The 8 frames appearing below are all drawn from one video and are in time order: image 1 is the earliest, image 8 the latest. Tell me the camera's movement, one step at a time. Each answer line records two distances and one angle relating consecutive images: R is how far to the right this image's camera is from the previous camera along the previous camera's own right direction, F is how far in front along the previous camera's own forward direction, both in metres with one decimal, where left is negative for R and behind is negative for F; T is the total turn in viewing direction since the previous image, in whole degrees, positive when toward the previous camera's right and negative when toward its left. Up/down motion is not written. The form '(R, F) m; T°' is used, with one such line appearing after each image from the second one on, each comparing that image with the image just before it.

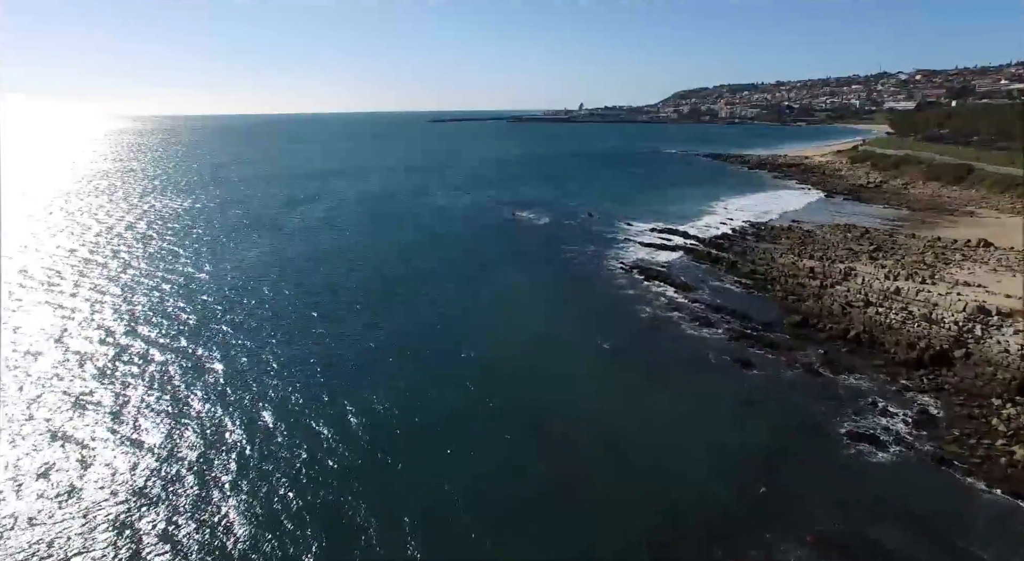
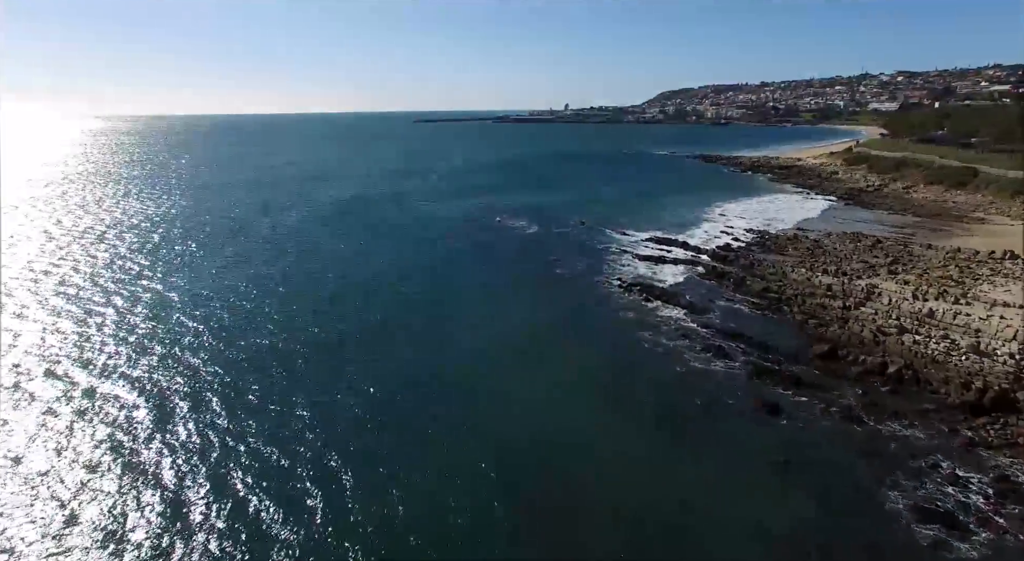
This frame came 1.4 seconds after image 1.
(0.0, +3.1) m; +2°
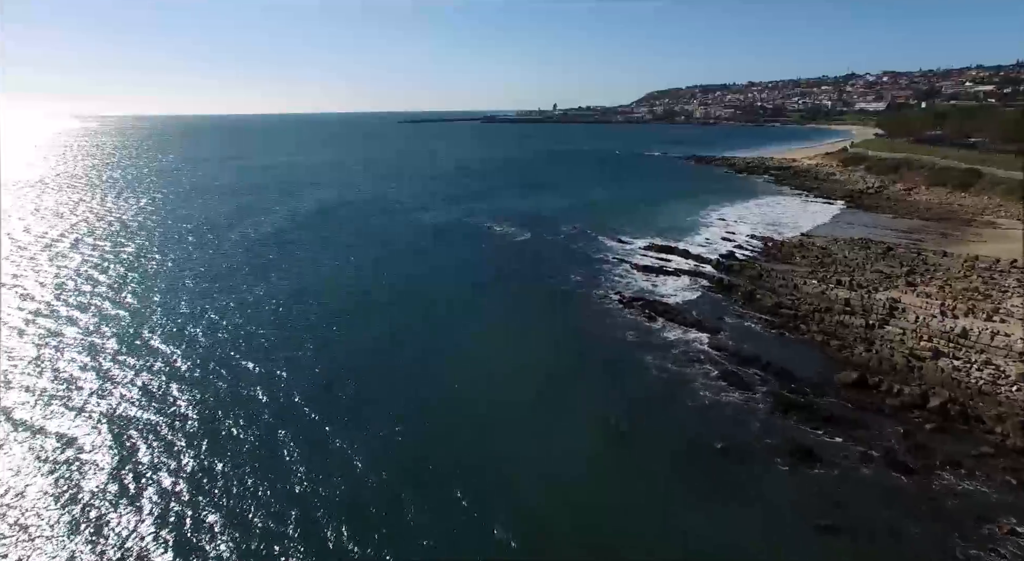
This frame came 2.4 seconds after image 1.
(0.0, +2.4) m; +1°
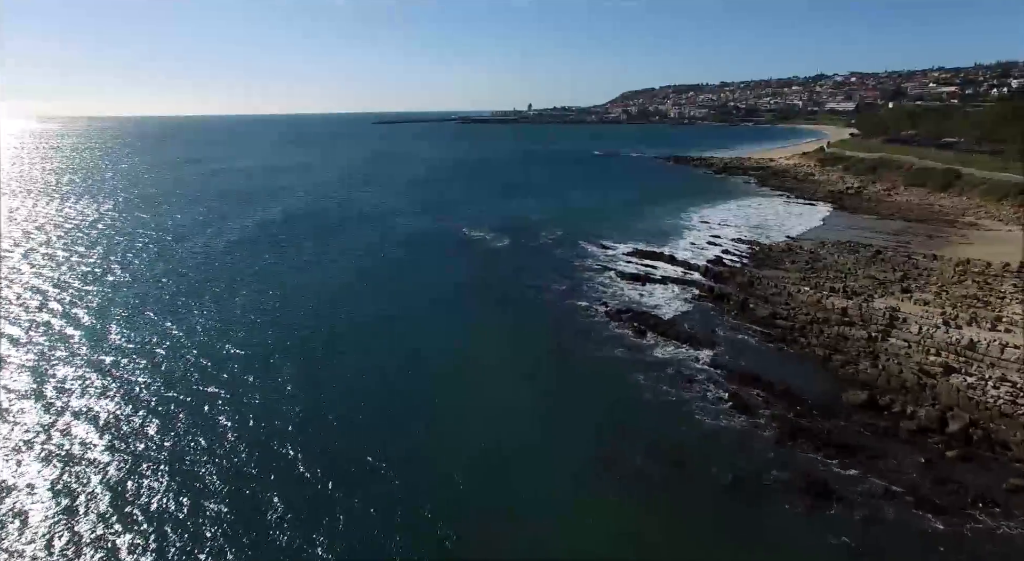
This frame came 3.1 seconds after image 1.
(-0.1, +1.7) m; +2°
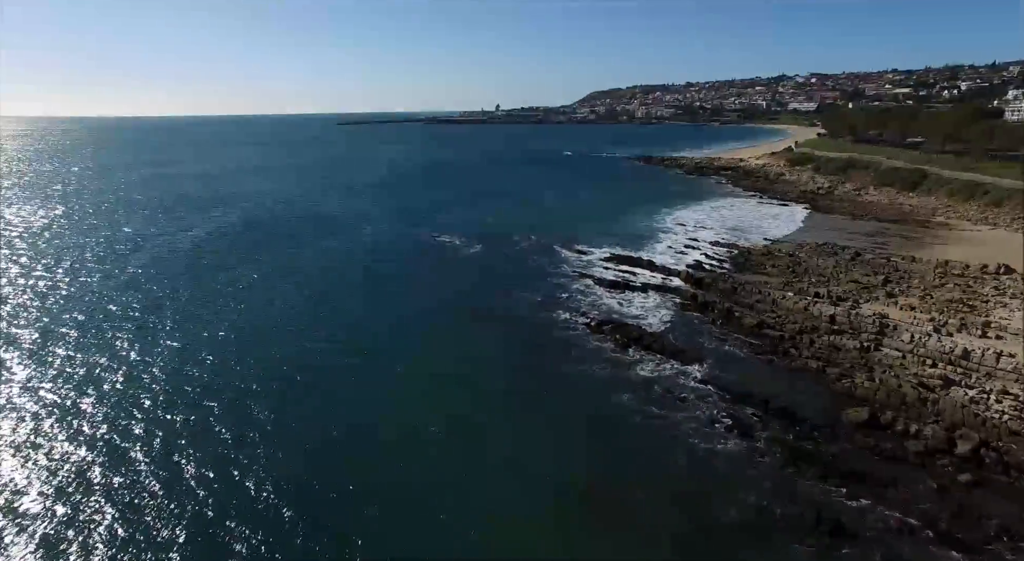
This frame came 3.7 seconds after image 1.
(-0.2, +1.4) m; +3°
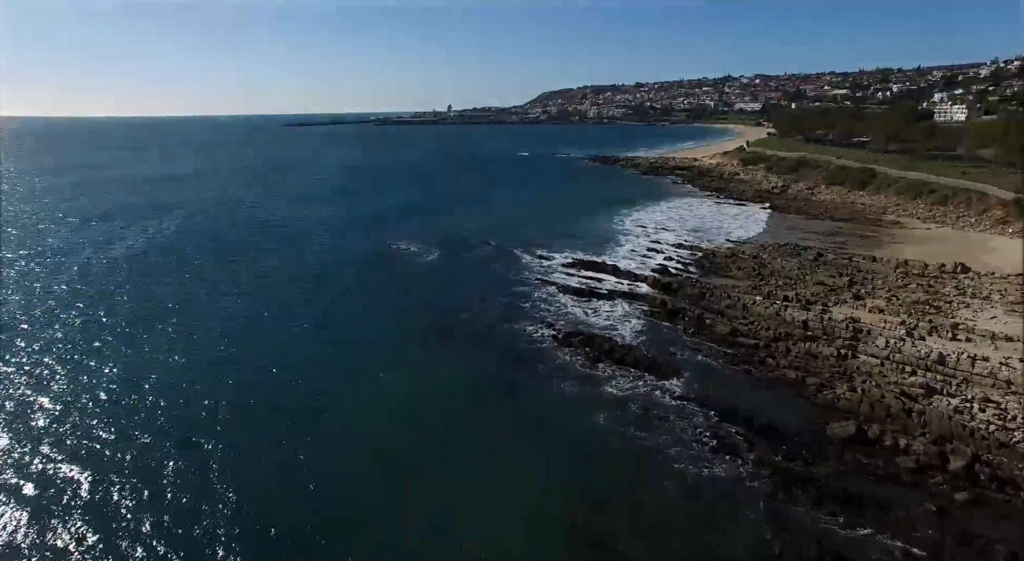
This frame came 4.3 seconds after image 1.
(-0.3, +1.4) m; +4°
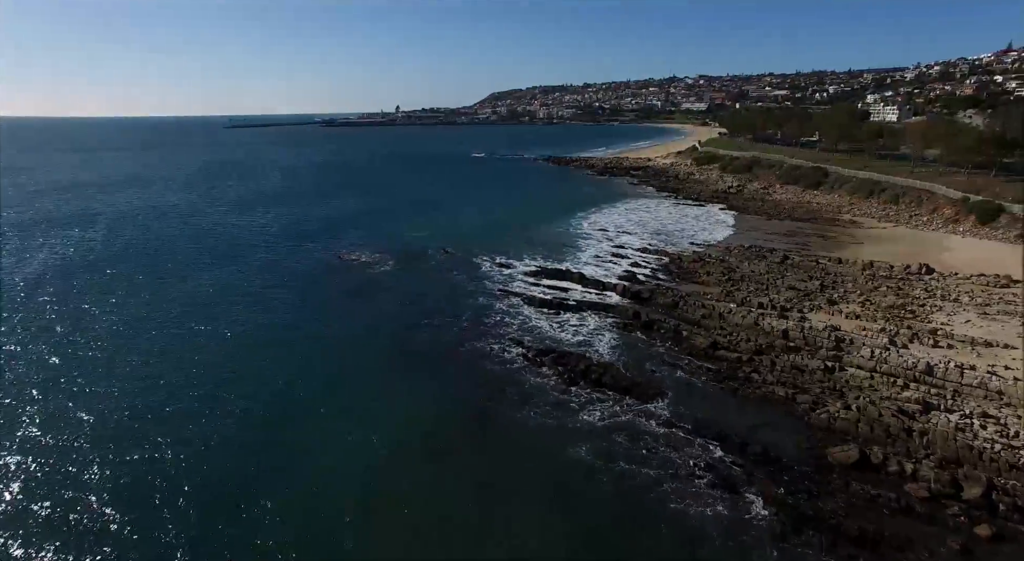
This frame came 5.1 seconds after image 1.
(-0.4, +1.8) m; +5°
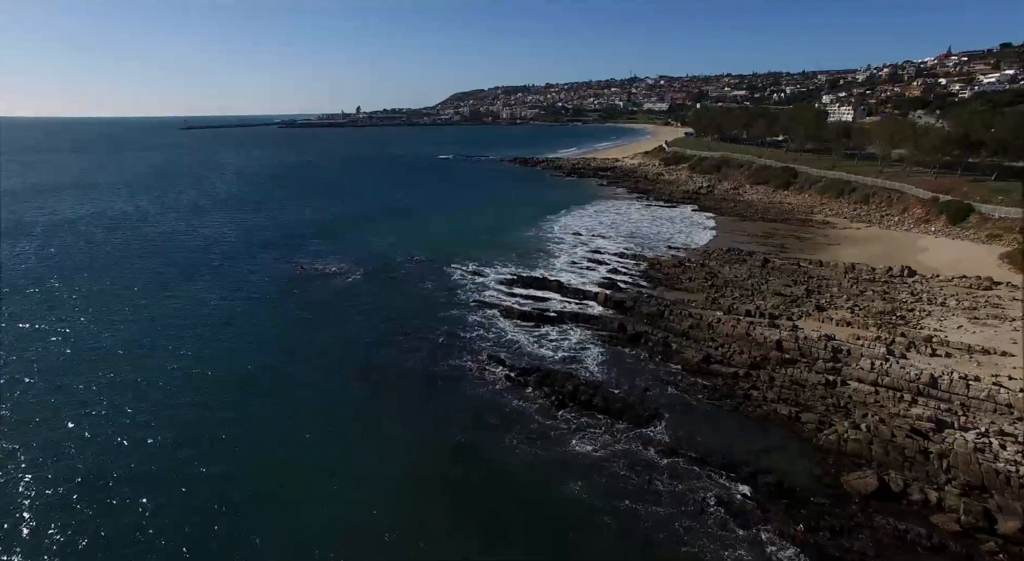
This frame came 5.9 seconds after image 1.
(-0.4, +1.6) m; +3°
